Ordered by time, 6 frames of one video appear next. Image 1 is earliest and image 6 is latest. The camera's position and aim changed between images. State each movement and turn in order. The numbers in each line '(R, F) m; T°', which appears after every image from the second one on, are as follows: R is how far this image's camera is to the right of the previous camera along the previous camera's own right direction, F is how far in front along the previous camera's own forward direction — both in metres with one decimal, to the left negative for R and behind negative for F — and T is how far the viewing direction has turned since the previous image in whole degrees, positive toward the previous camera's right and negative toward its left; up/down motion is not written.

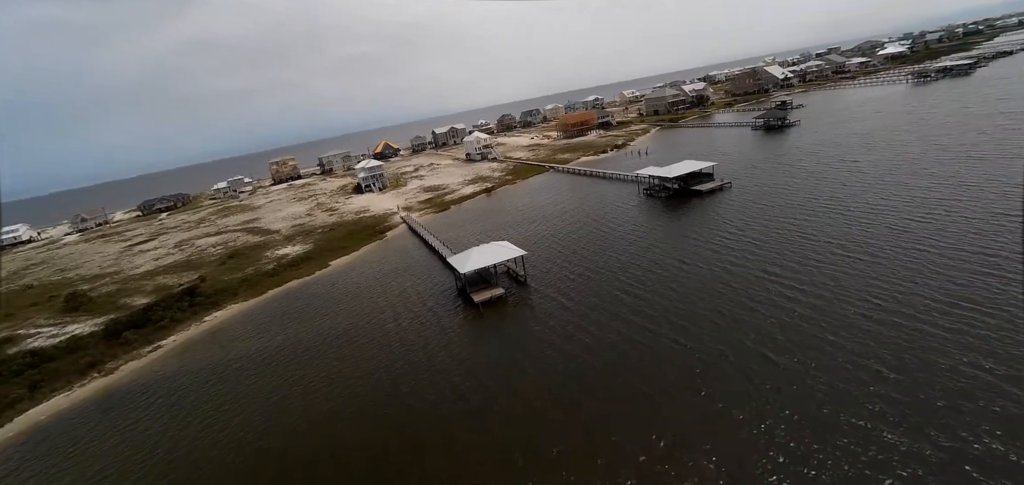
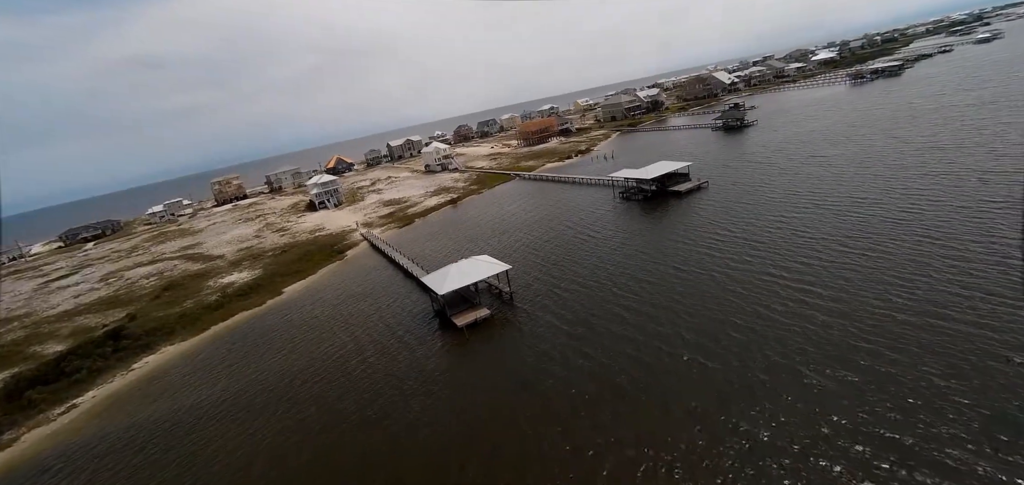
(-1.3, +3.1) m; +5°
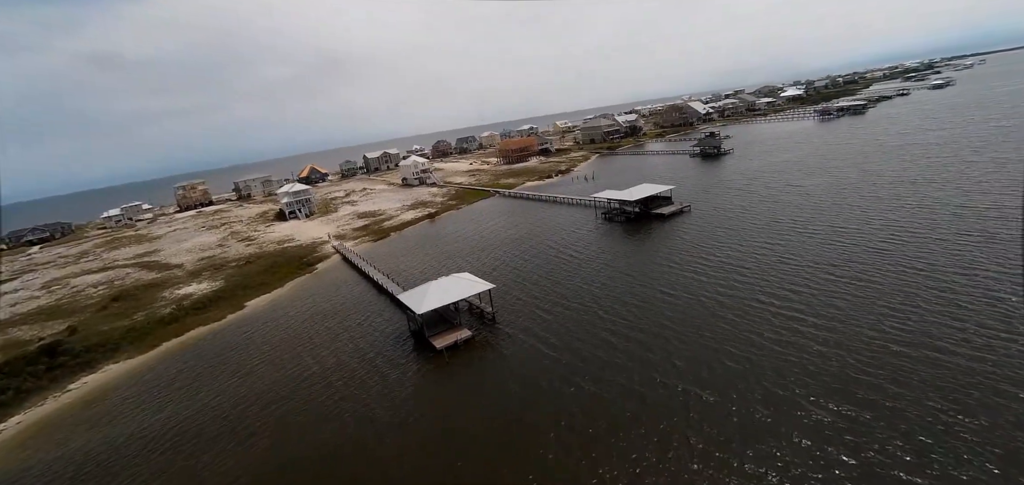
(-0.6, +1.3) m; +3°
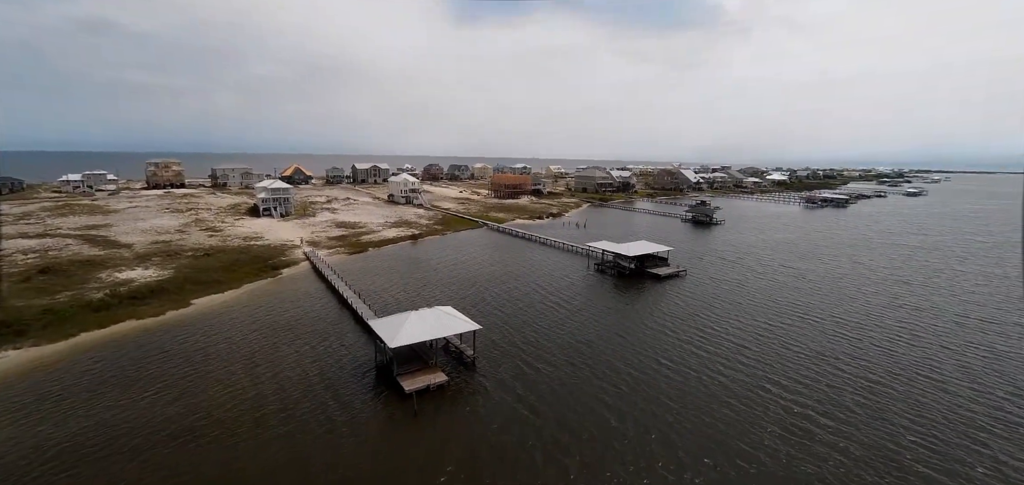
(-1.2, +2.6) m; +3°
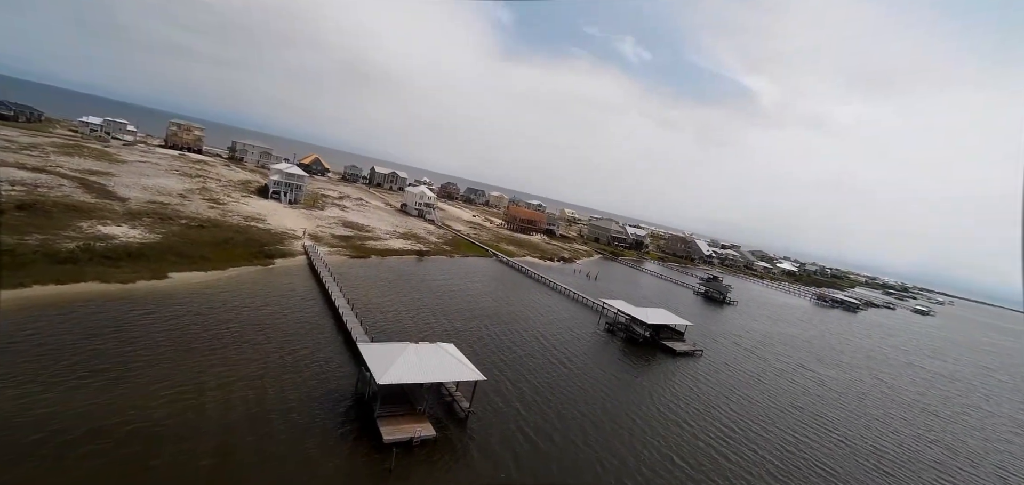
(-1.6, +2.9) m; 0°
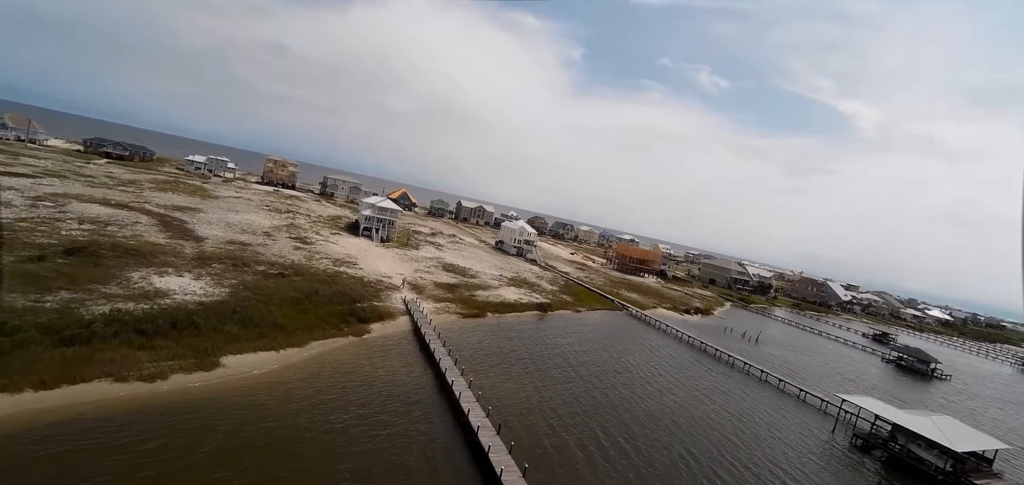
(-7.4, +11.9) m; -9°
